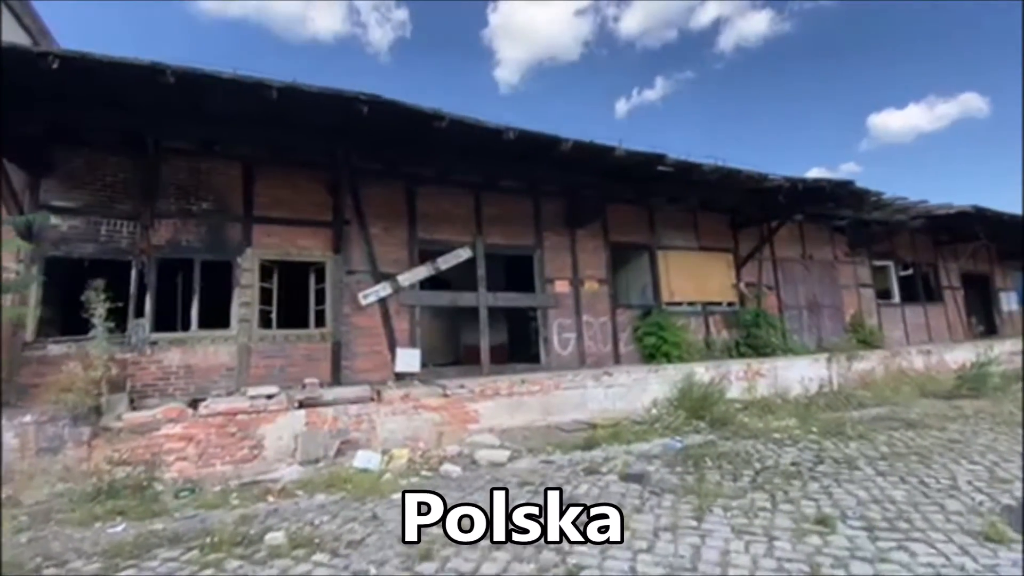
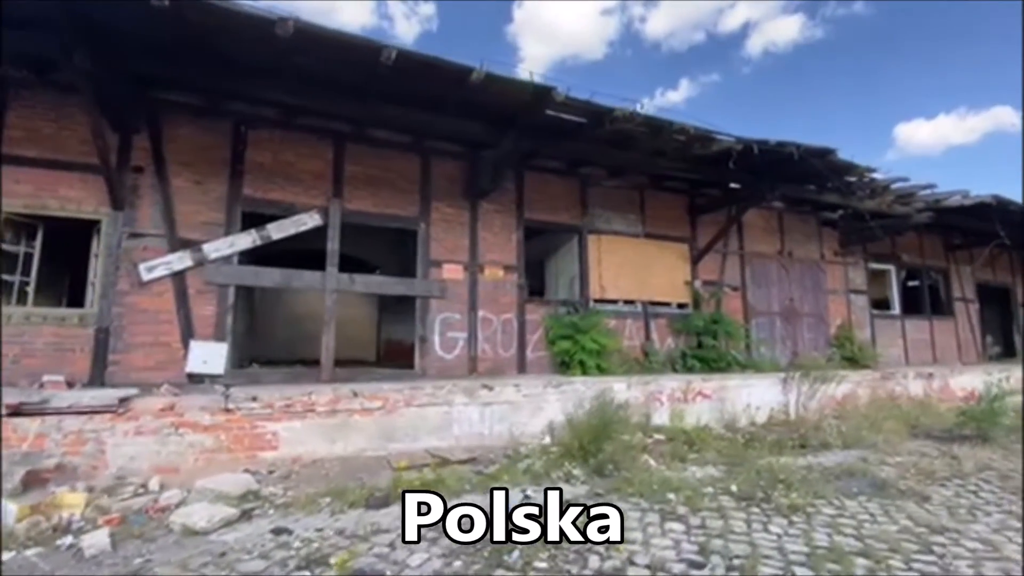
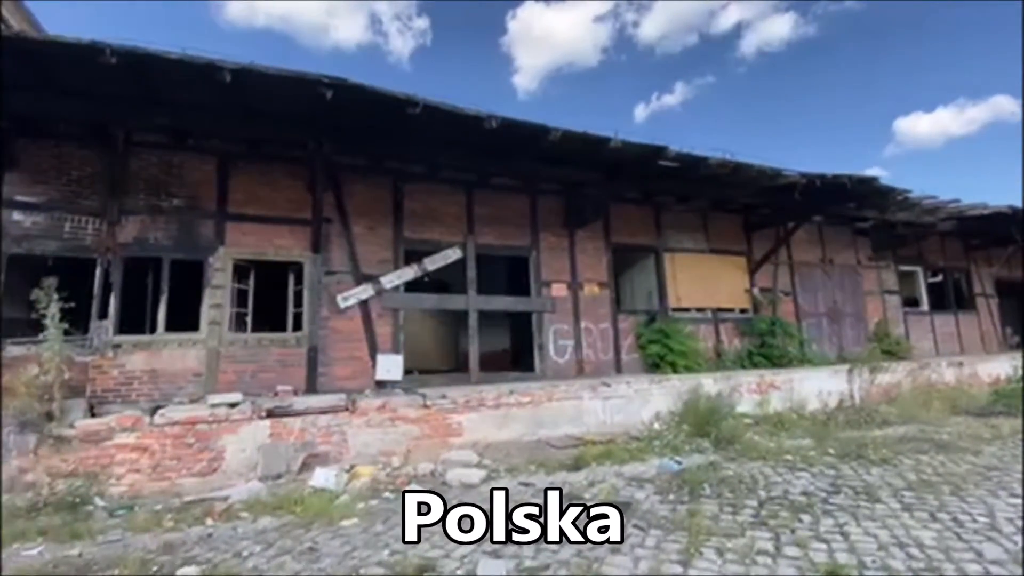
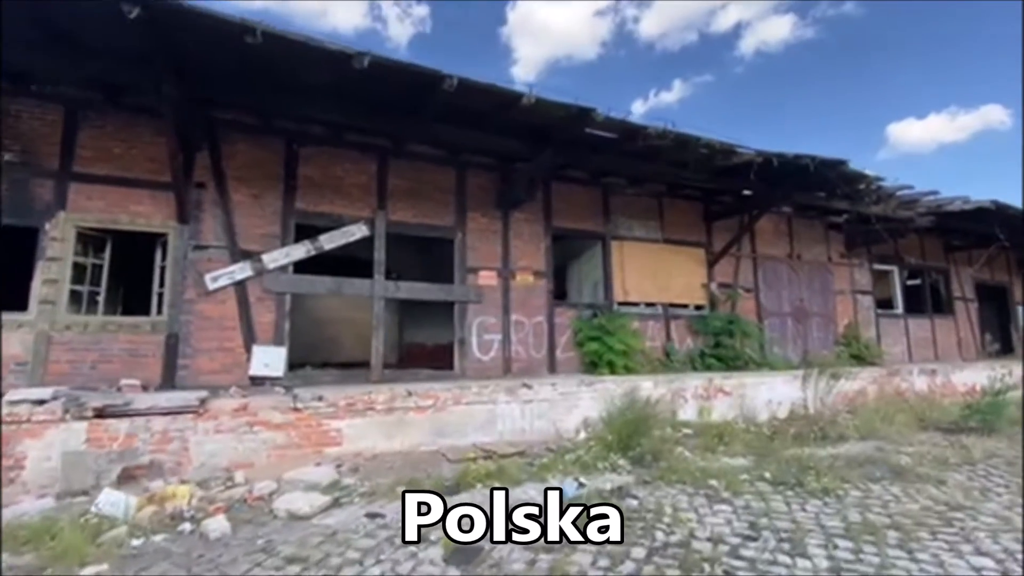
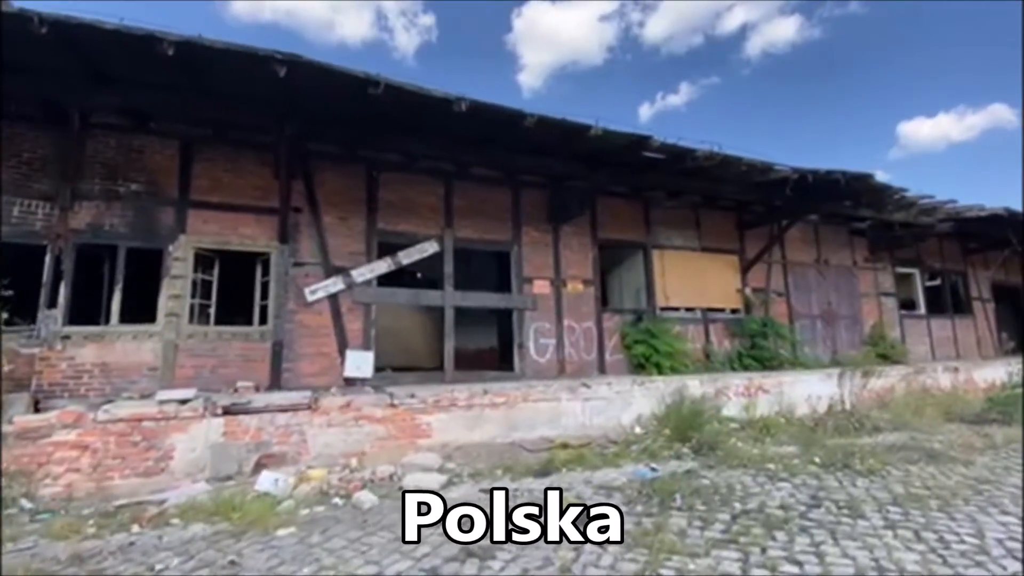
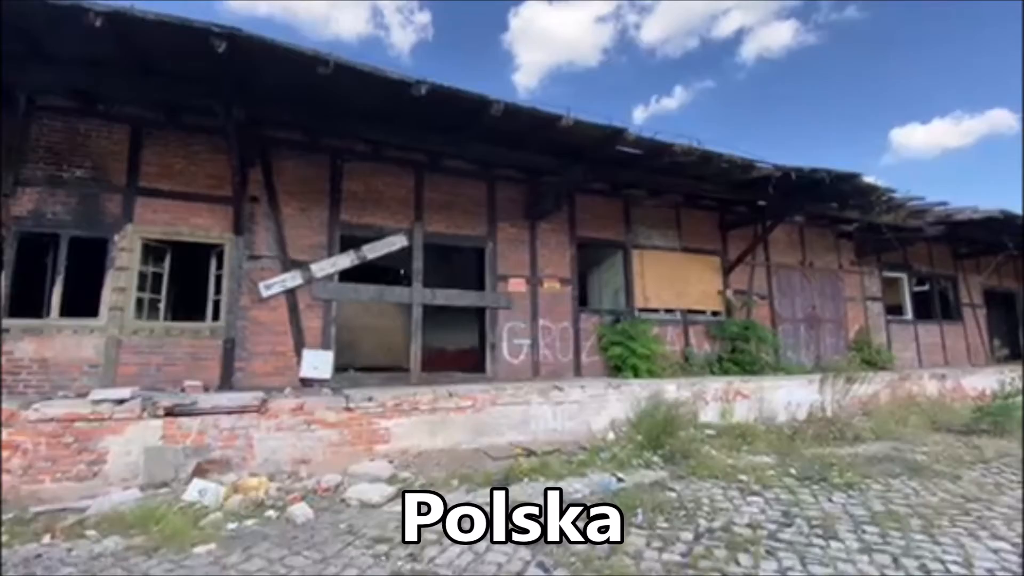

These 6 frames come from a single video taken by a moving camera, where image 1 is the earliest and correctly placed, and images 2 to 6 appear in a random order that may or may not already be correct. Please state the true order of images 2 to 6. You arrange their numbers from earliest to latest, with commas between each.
3, 5, 6, 4, 2
